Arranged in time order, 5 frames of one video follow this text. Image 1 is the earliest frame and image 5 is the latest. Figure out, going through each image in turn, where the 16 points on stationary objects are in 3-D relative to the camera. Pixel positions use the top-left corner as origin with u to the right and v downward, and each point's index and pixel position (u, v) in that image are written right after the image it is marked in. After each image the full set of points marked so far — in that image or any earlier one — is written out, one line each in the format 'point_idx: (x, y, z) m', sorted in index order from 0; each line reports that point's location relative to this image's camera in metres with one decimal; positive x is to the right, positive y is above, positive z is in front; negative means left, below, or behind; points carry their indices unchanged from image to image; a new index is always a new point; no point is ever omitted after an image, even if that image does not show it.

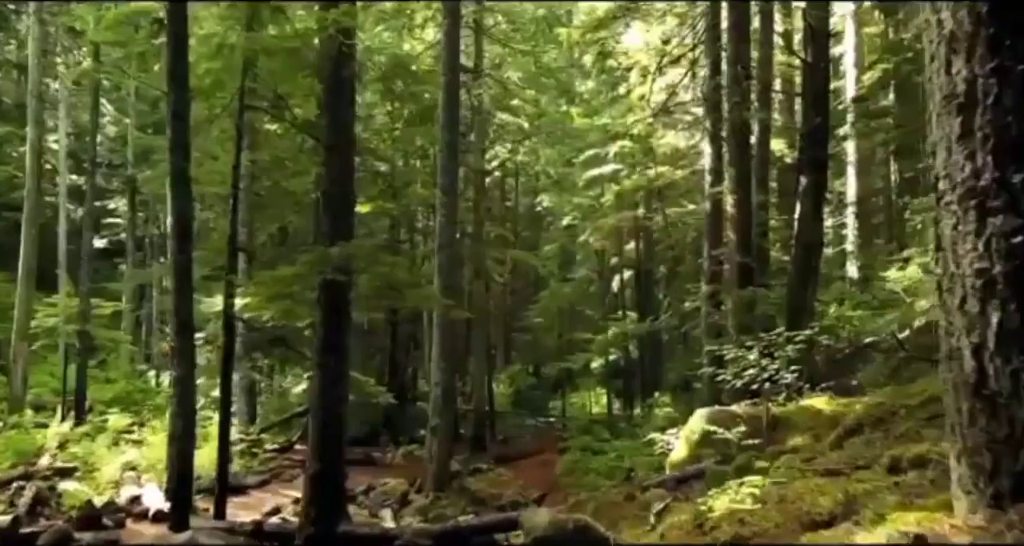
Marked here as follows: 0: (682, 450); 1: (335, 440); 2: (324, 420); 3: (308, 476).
0: (+2.4, -2.5, +10.4) m
1: (-1.9, -1.8, +7.9) m
2: (-2.0, -1.6, +7.8) m
3: (-2.2, -2.2, +7.9) m
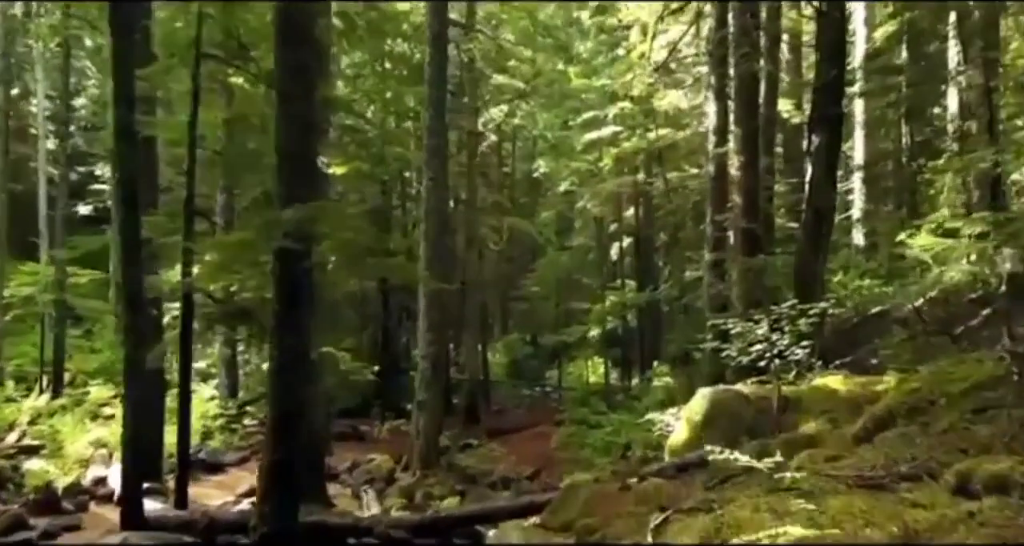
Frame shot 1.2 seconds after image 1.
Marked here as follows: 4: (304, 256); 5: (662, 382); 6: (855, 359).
0: (+2.2, -2.1, +9.6) m
1: (-2.1, -1.4, +7.0) m
2: (-2.2, -1.3, +6.9) m
3: (-2.4, -1.9, +7.0) m
4: (-2.0, +0.2, +7.1) m
5: (+4.0, -2.9, +19.4) m
6: (+5.5, -1.4, +11.7) m
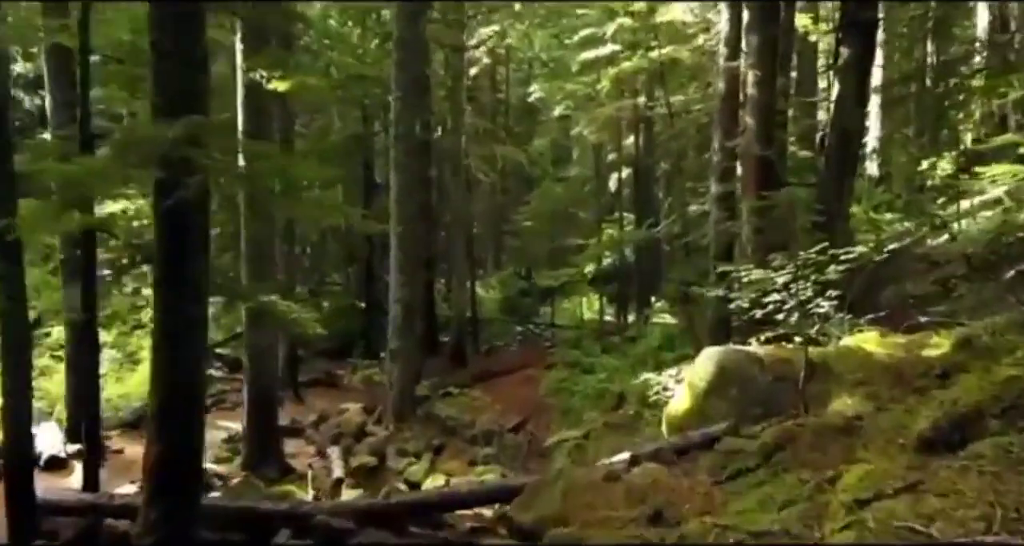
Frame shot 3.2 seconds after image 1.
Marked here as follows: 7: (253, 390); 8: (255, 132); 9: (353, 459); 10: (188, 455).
0: (+1.9, -1.4, +8.1) m
1: (-2.4, -1.0, +5.5) m
2: (-2.5, -0.8, +5.4) m
3: (-2.7, -1.4, +5.6) m
4: (-2.4, +0.7, +5.4) m
5: (+3.7, -1.3, +18.0) m
6: (+5.2, -0.5, +10.2) m
7: (-3.7, -1.7, +10.5) m
8: (-3.8, +2.0, +10.6) m
9: (-2.6, -3.0, +12.0) m
10: (-2.4, -1.4, +5.5) m
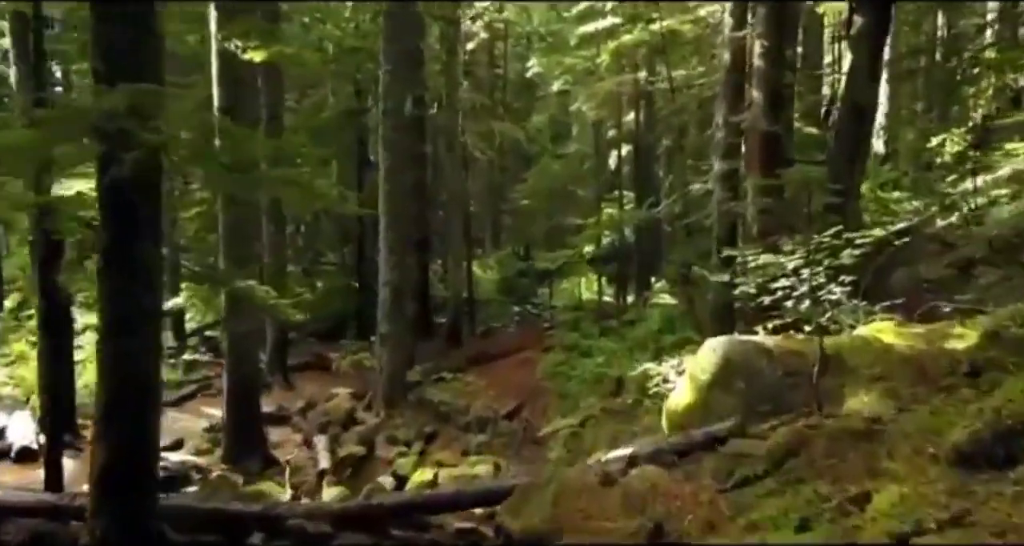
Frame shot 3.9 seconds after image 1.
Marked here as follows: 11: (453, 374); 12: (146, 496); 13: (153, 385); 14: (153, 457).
0: (+1.8, -1.2, +7.6) m
1: (-2.5, -0.9, +5.0) m
2: (-2.6, -0.8, +4.9) m
3: (-2.8, -1.3, +5.1) m
4: (-2.5, +0.7, +4.8) m
5: (+3.6, -0.8, +17.5) m
6: (+5.1, -0.3, +9.7) m
7: (-3.8, -1.4, +10.0) m
8: (-3.9, +2.3, +10.0) m
9: (-2.7, -2.8, +11.5) m
10: (-2.5, -1.3, +5.0) m
11: (-1.4, -2.4, +17.5) m
12: (-2.5, -1.6, +5.1) m
13: (-2.4, -0.8, +5.0) m
14: (-2.5, -1.3, +5.1) m
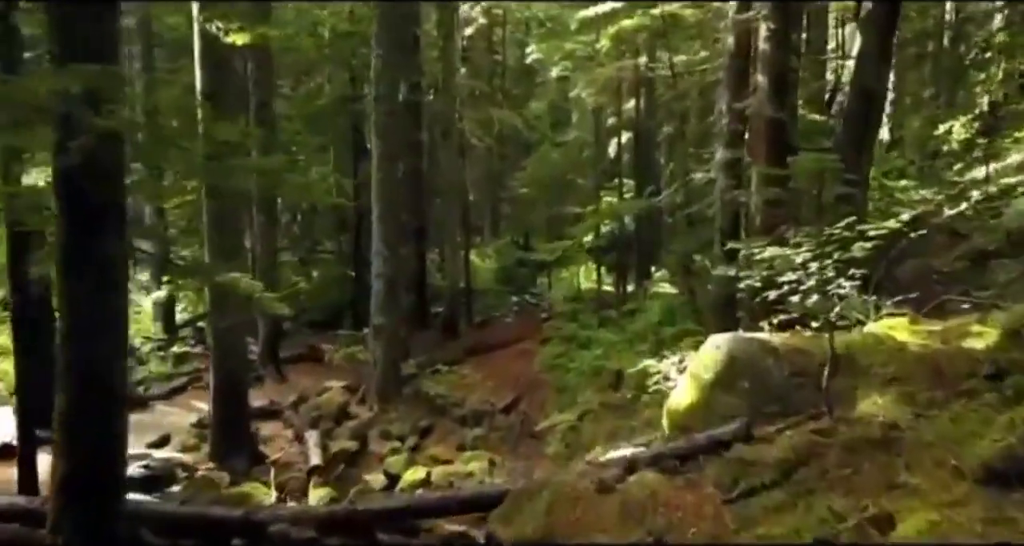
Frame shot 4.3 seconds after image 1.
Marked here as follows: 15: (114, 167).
0: (+1.7, -1.2, +7.3) m
1: (-2.6, -0.9, +4.7) m
2: (-2.7, -0.7, +4.6) m
3: (-2.9, -1.3, +4.8) m
4: (-2.5, +0.8, +4.5) m
5: (+3.5, -0.6, +17.2) m
6: (+5.0, -0.2, +9.4) m
7: (-3.9, -1.3, +9.7) m
8: (-3.9, +2.4, +9.7) m
9: (-2.8, -2.6, +11.2) m
10: (-2.6, -1.2, +4.7) m
11: (-1.5, -2.2, +17.2) m
12: (-2.6, -1.5, +4.7) m
13: (-2.5, -0.8, +4.7) m
14: (-2.6, -1.3, +4.8) m
15: (-2.7, +0.7, +5.0) m
